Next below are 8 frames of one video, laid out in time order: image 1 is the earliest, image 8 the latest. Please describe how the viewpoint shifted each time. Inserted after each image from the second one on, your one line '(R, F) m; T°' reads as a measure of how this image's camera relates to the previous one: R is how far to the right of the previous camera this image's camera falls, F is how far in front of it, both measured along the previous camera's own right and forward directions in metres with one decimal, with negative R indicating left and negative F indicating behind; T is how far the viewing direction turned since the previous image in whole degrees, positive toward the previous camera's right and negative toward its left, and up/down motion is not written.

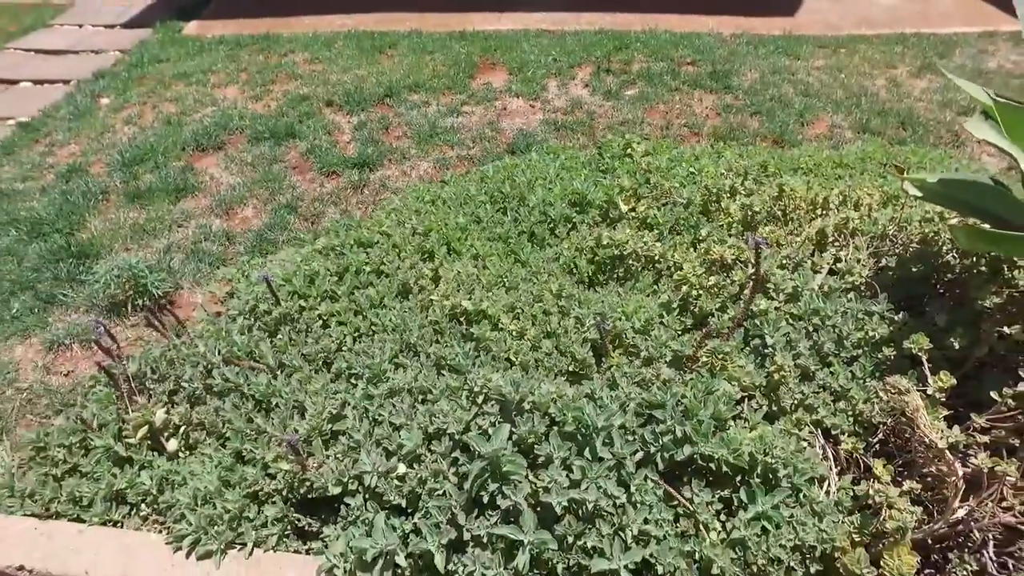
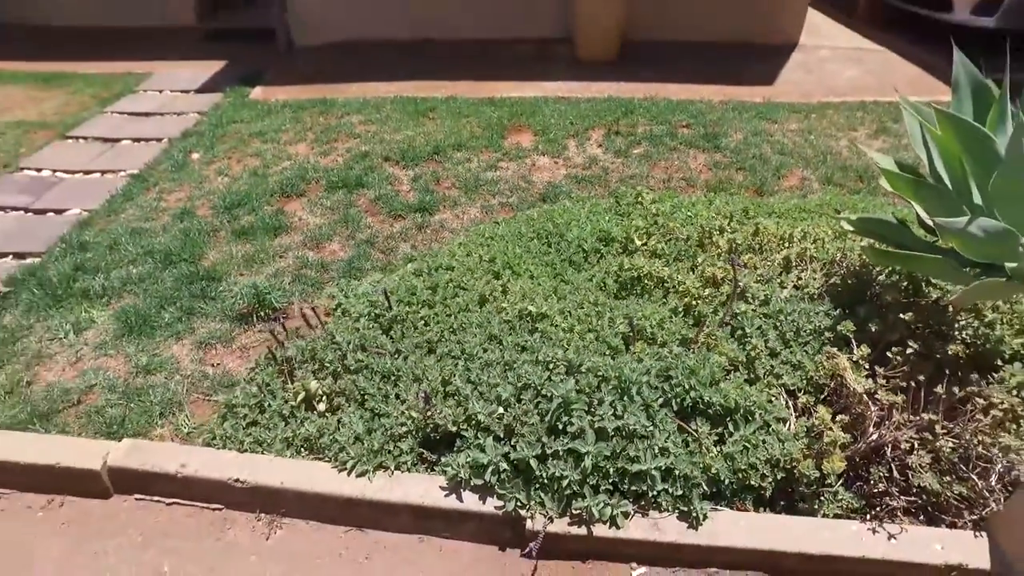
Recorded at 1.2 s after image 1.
(-0.2, -0.7) m; 0°
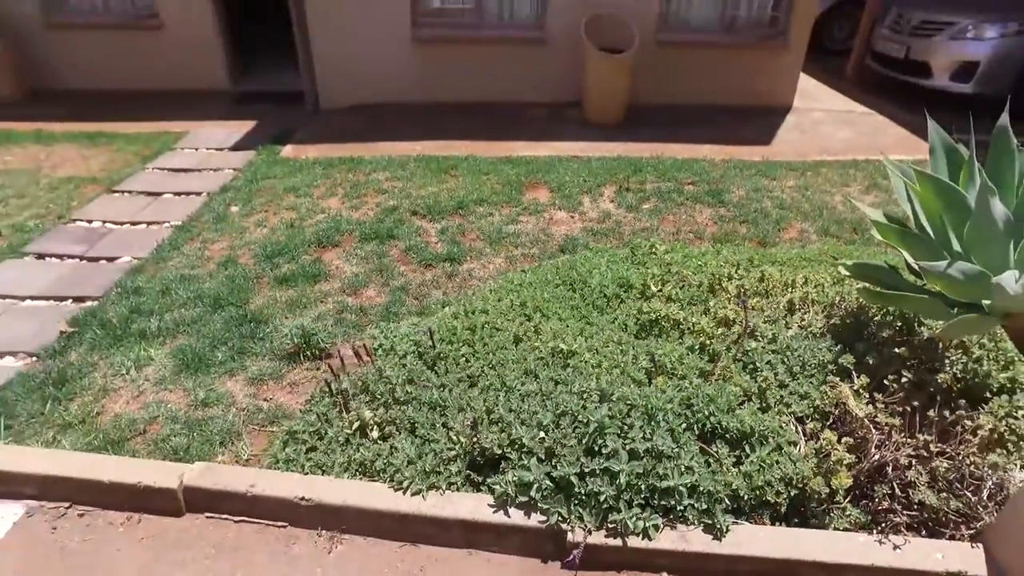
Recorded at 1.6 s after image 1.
(-0.1, -0.3) m; 0°
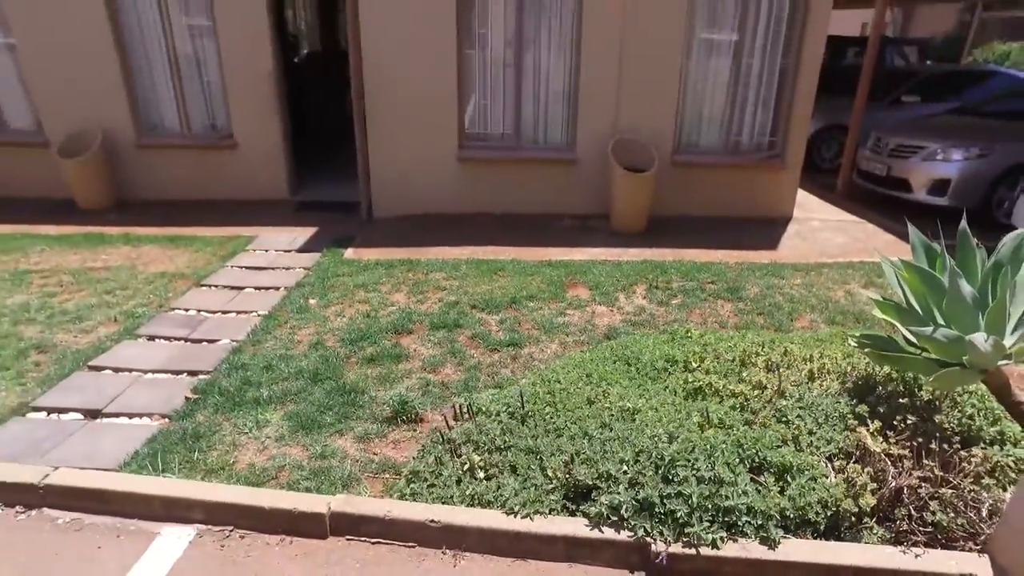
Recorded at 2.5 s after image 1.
(-0.4, -0.6) m; 0°
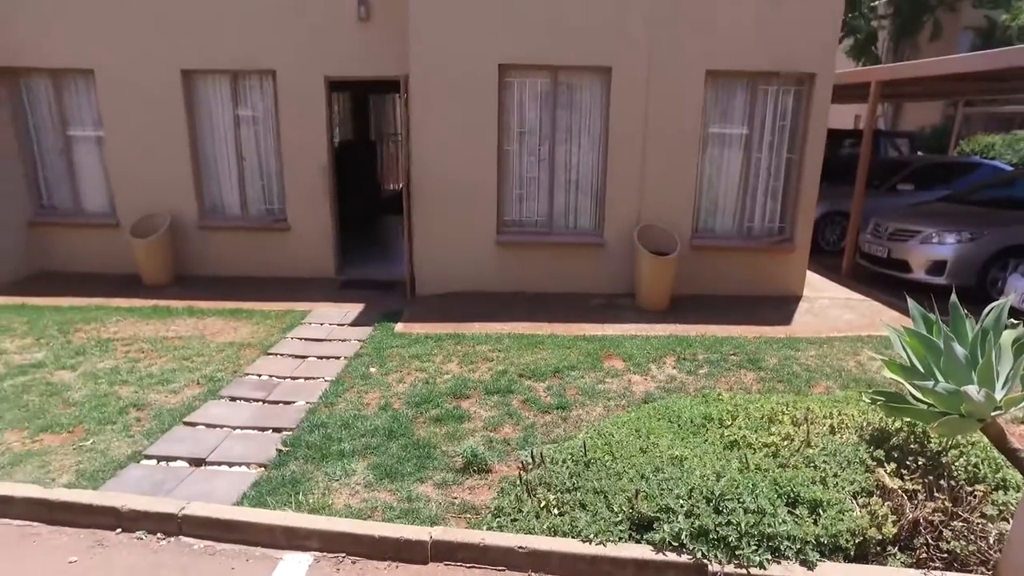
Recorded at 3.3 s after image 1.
(-0.3, -0.6) m; 0°
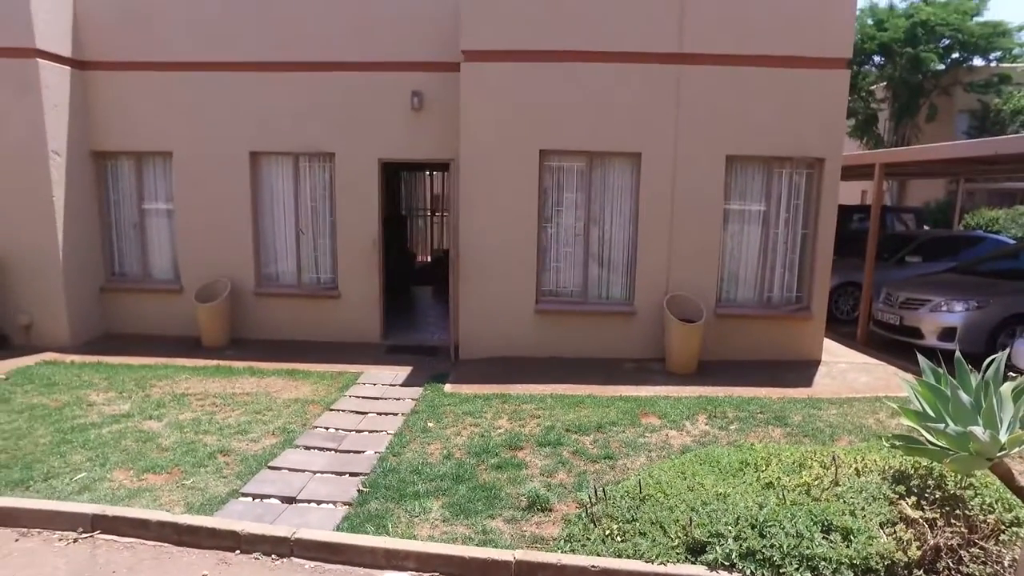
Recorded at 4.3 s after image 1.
(-0.4, -0.6) m; -1°
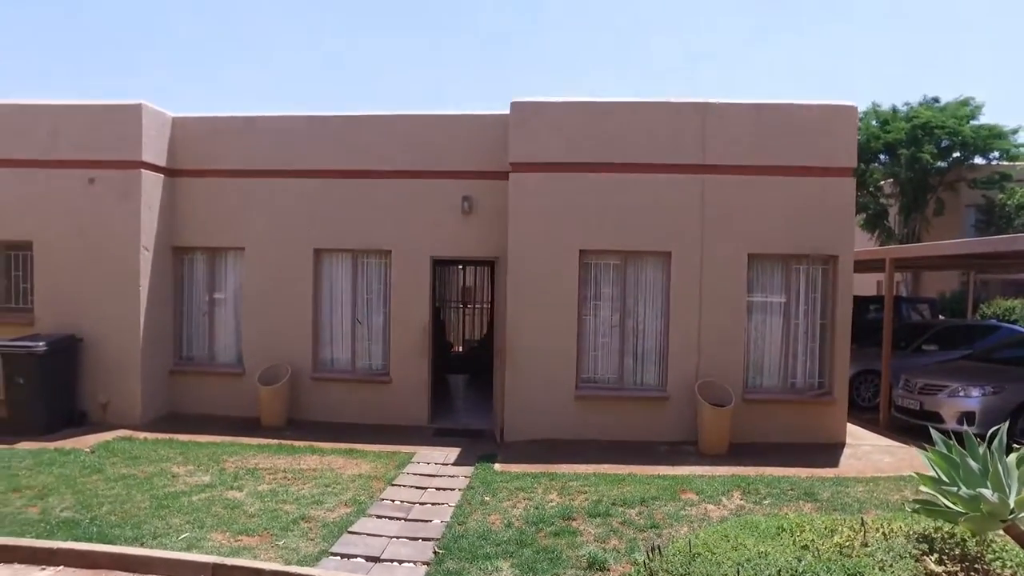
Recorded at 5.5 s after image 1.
(-0.4, -0.8) m; -1°
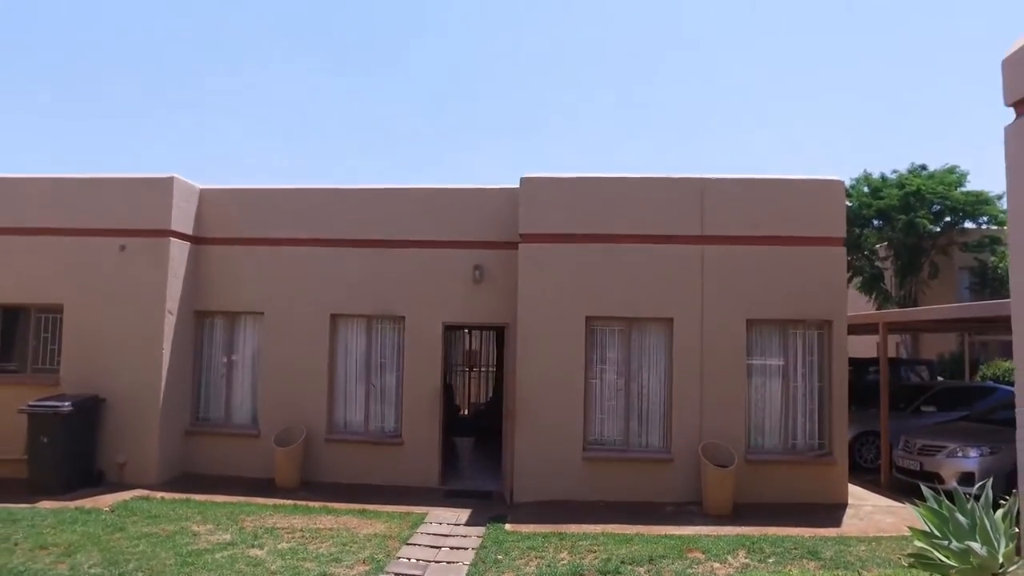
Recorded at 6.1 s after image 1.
(-0.1, -0.5) m; 0°
